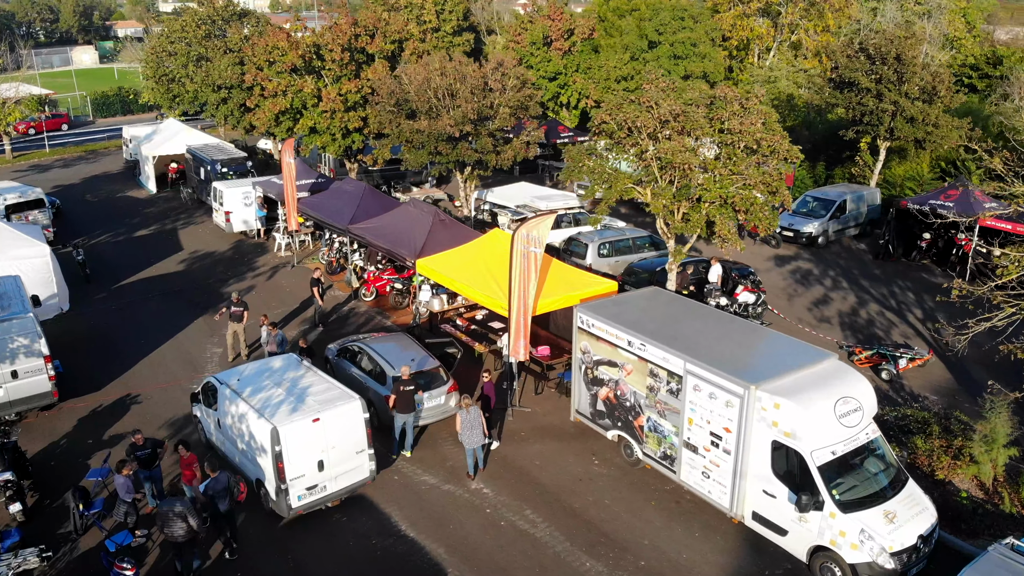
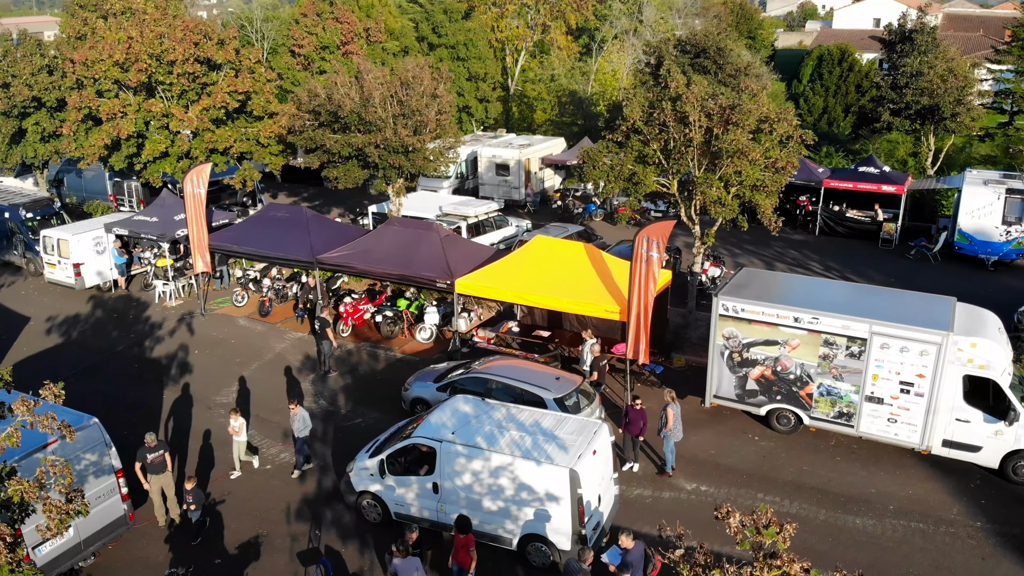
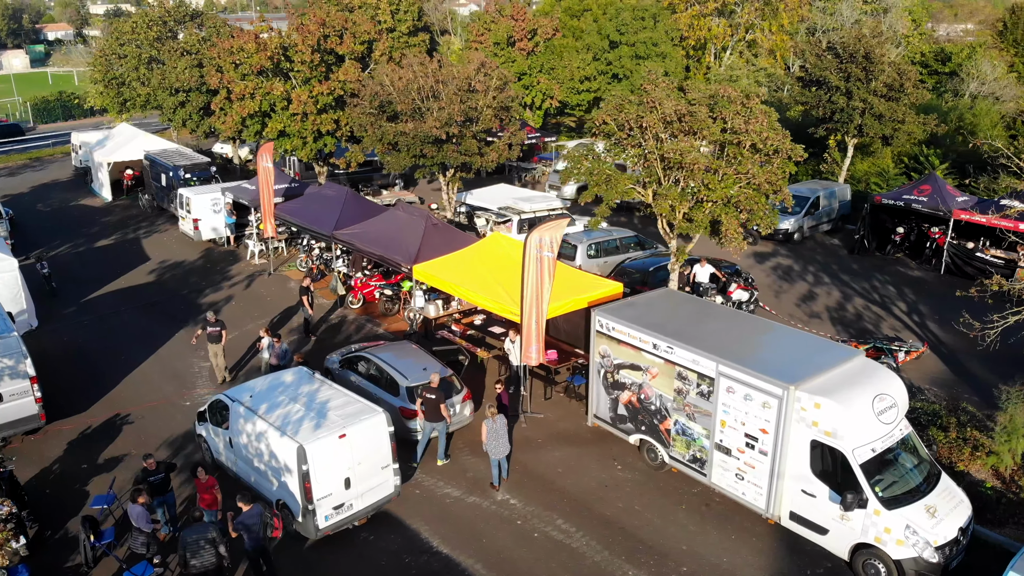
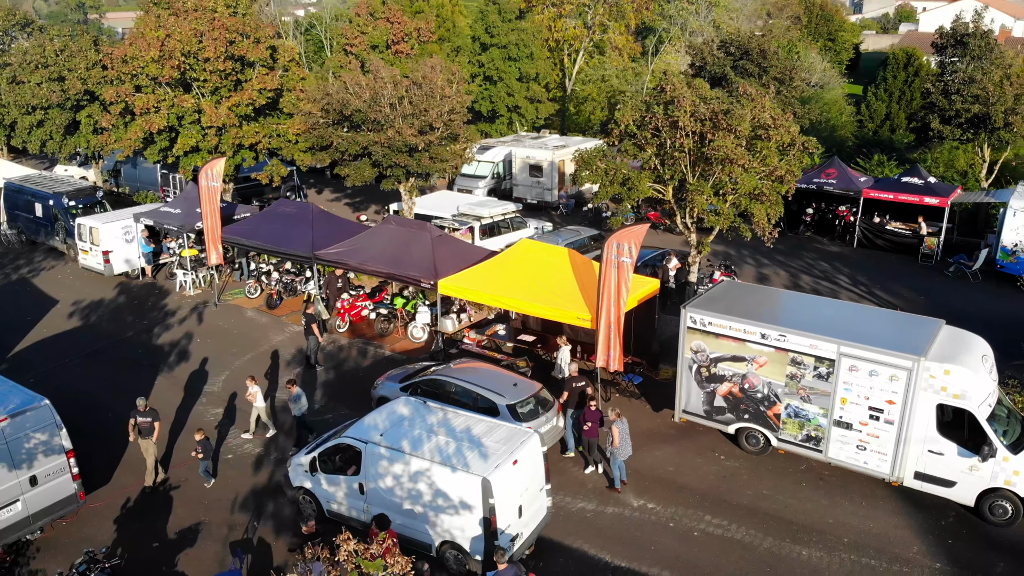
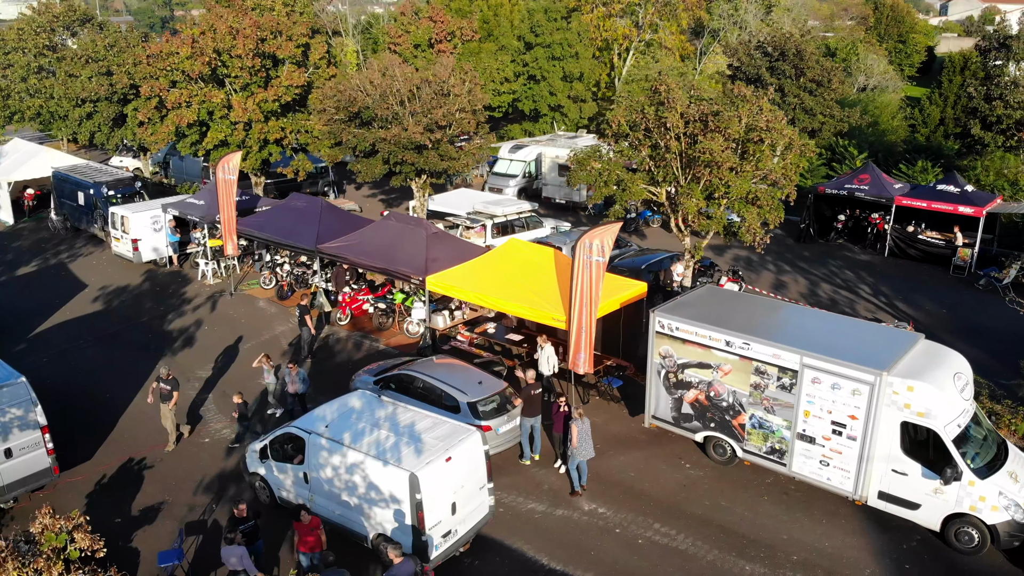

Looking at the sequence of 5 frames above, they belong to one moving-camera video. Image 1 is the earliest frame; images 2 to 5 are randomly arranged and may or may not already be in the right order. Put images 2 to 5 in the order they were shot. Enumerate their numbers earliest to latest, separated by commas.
3, 5, 4, 2
